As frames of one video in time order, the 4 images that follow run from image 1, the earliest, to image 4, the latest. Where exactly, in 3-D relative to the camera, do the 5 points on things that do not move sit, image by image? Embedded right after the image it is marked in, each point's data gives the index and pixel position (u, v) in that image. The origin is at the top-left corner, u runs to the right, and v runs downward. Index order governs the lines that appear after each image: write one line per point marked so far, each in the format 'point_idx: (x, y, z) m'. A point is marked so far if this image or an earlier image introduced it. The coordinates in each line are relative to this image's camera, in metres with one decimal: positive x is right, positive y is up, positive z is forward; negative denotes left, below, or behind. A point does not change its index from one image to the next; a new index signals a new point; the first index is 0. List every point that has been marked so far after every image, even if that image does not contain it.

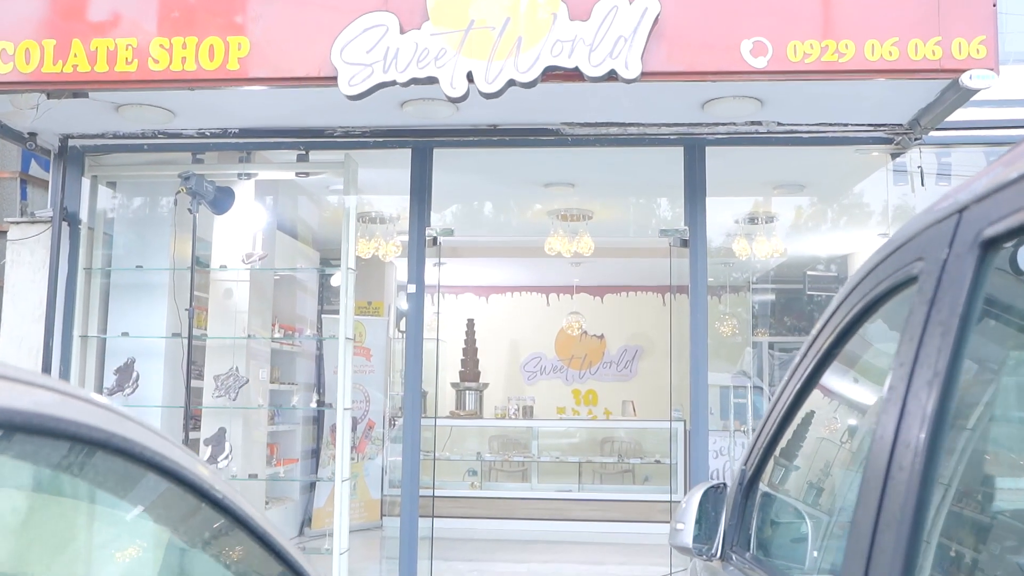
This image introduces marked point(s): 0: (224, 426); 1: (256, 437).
0: (-1.3, -0.6, +4.6) m
1: (-1.2, -0.7, +4.5) m
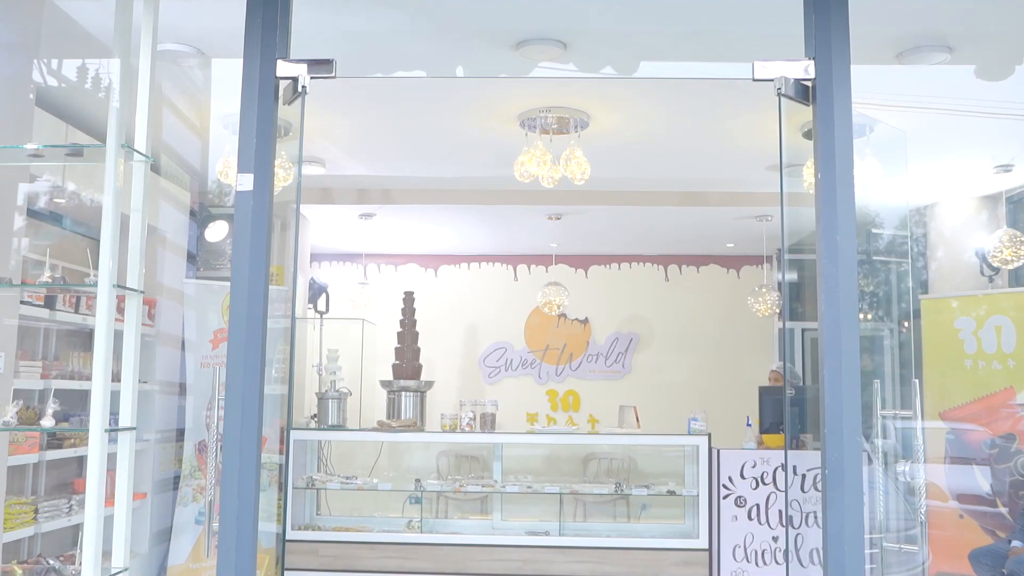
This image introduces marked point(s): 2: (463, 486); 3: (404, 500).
0: (-1.4, -0.4, +2.3) m
1: (-1.3, -0.4, +2.3) m
2: (-0.3, -1.1, +5.5) m
3: (-0.6, -1.2, +5.6) m
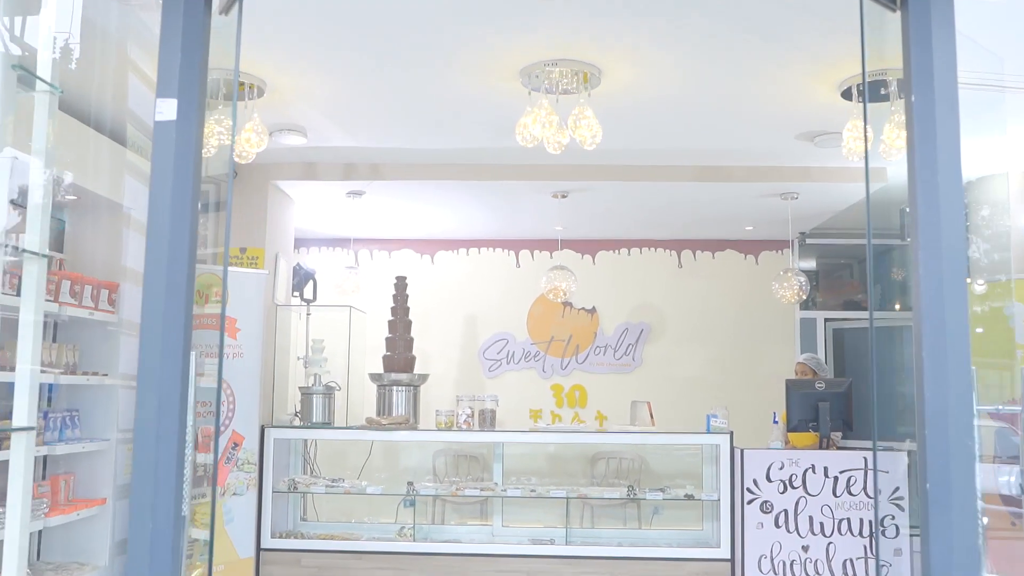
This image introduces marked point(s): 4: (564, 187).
0: (-1.4, -0.3, +1.9) m
1: (-1.3, -0.4, +1.8) m
2: (-0.3, -1.0, +5.0) m
3: (-0.6, -1.1, +5.1) m
4: (+0.3, +0.5, +5.3) m
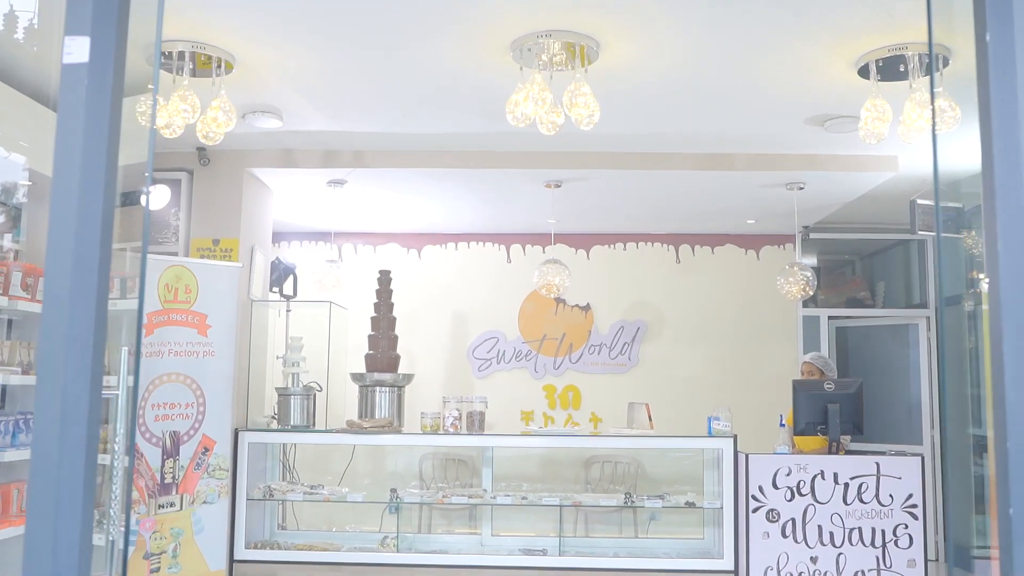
0: (-1.5, -0.3, +1.6) m
1: (-1.3, -0.4, +1.5) m
2: (-0.3, -1.0, +4.8) m
3: (-0.6, -1.1, +4.8) m
4: (+0.2, +0.5, +5.0) m
